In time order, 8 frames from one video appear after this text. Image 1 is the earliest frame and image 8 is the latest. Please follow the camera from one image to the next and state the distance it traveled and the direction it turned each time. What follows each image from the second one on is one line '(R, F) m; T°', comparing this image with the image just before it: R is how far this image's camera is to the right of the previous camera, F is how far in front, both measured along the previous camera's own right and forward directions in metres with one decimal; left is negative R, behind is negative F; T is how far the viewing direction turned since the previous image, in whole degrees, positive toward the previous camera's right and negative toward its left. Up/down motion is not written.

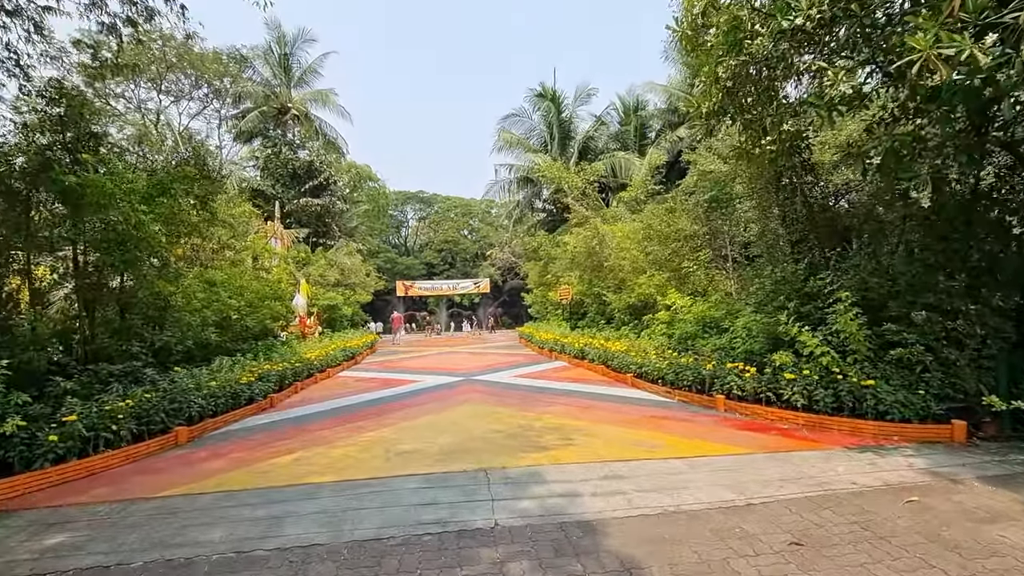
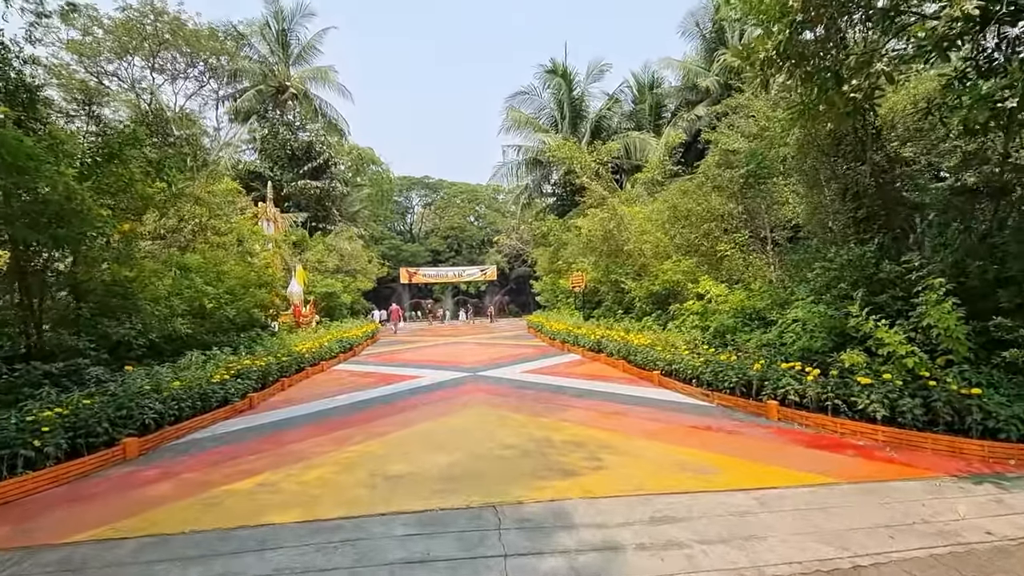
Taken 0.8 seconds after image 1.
(-0.1, +0.9) m; -1°
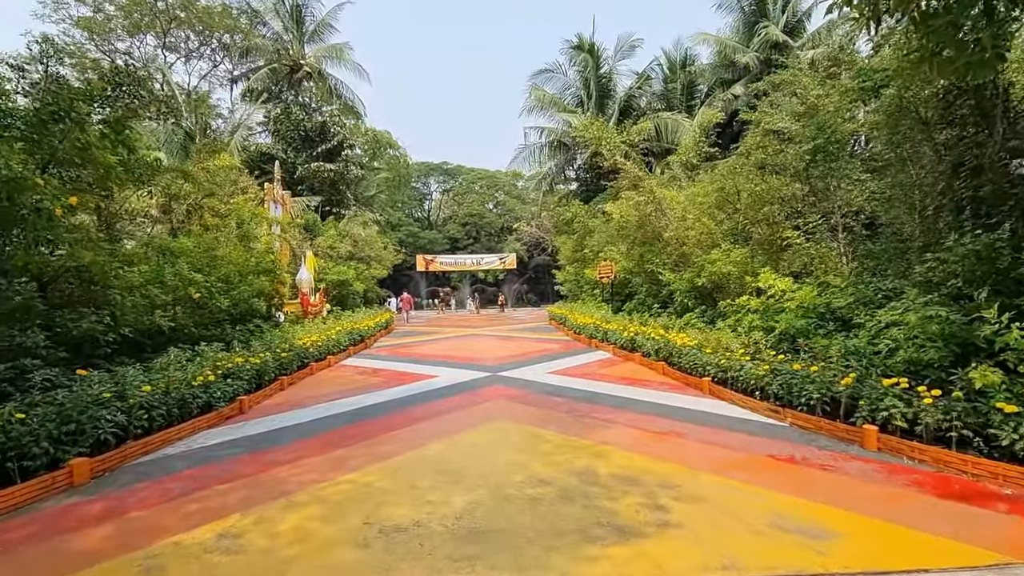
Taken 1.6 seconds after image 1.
(-0.1, +0.9) m; -2°
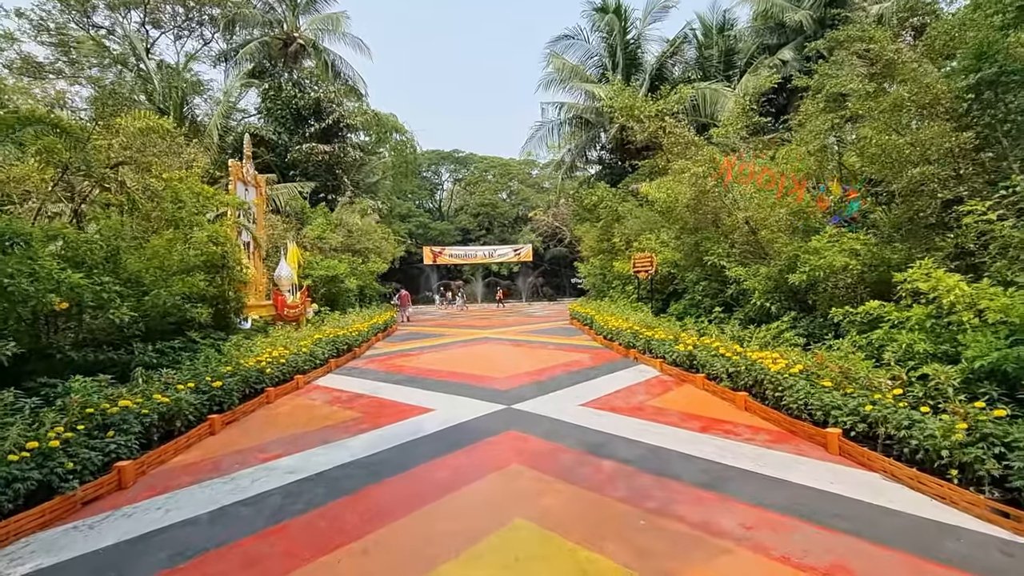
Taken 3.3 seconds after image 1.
(-0.1, +1.9) m; -2°
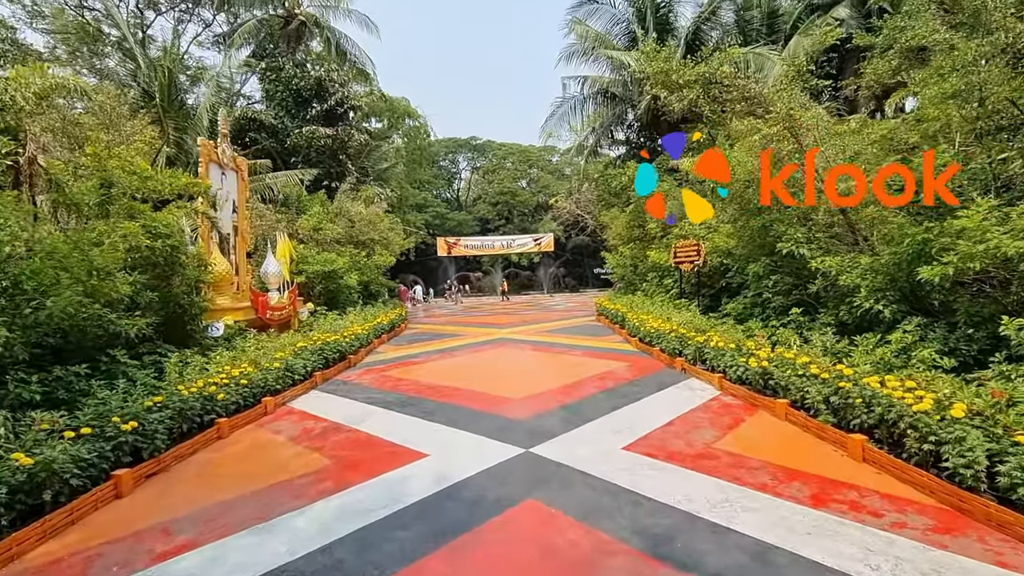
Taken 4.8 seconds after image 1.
(0.0, +1.4) m; -2°
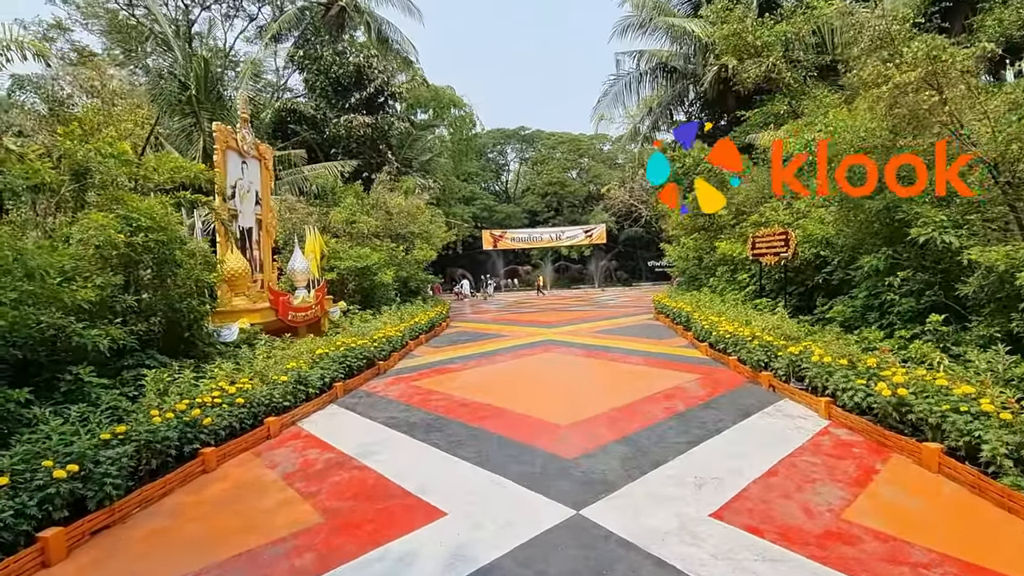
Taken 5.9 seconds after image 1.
(0.0, +1.0) m; -6°
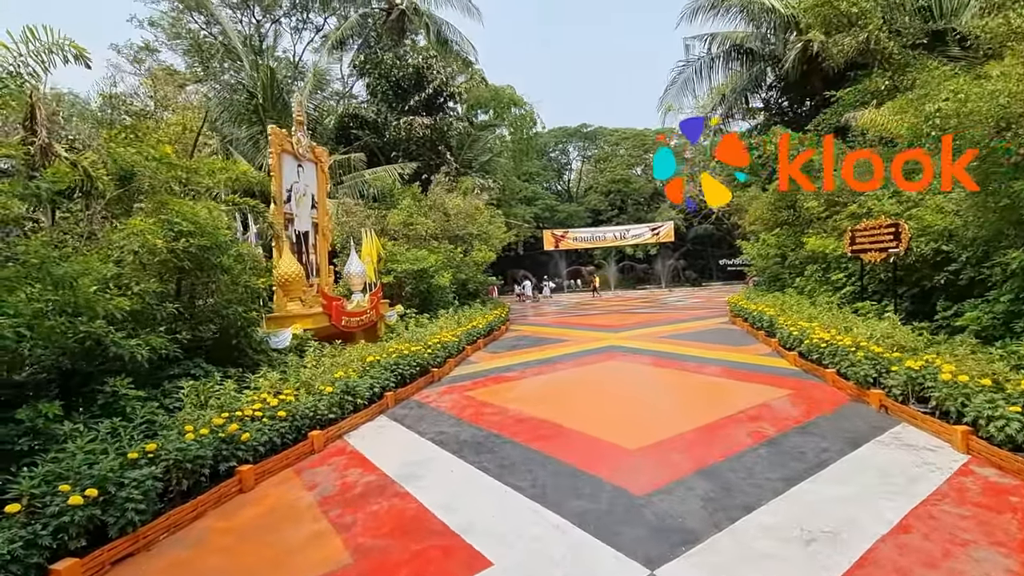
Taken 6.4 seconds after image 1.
(0.0, +0.5) m; -7°
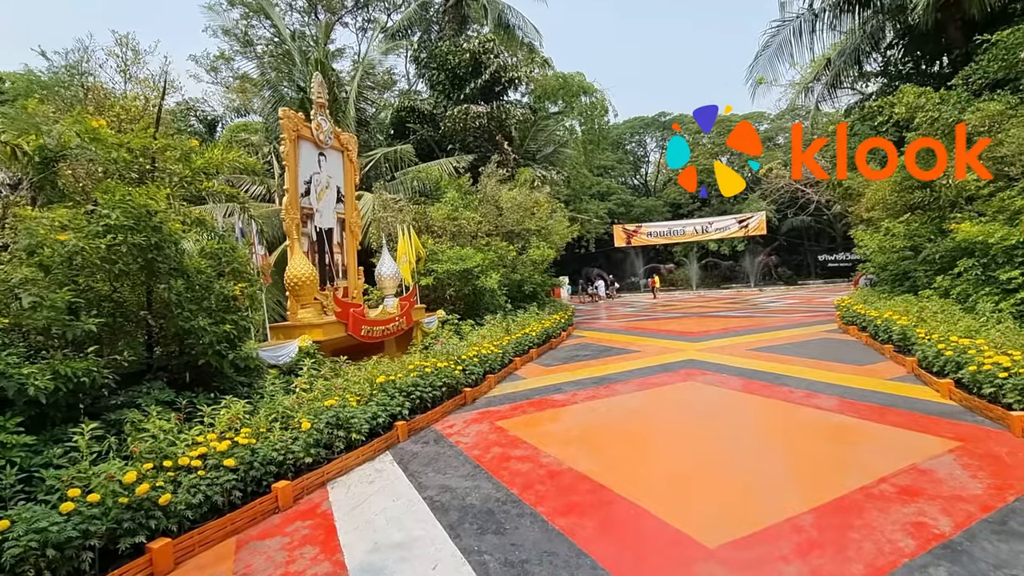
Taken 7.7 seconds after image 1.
(+0.3, +1.2) m; -9°
